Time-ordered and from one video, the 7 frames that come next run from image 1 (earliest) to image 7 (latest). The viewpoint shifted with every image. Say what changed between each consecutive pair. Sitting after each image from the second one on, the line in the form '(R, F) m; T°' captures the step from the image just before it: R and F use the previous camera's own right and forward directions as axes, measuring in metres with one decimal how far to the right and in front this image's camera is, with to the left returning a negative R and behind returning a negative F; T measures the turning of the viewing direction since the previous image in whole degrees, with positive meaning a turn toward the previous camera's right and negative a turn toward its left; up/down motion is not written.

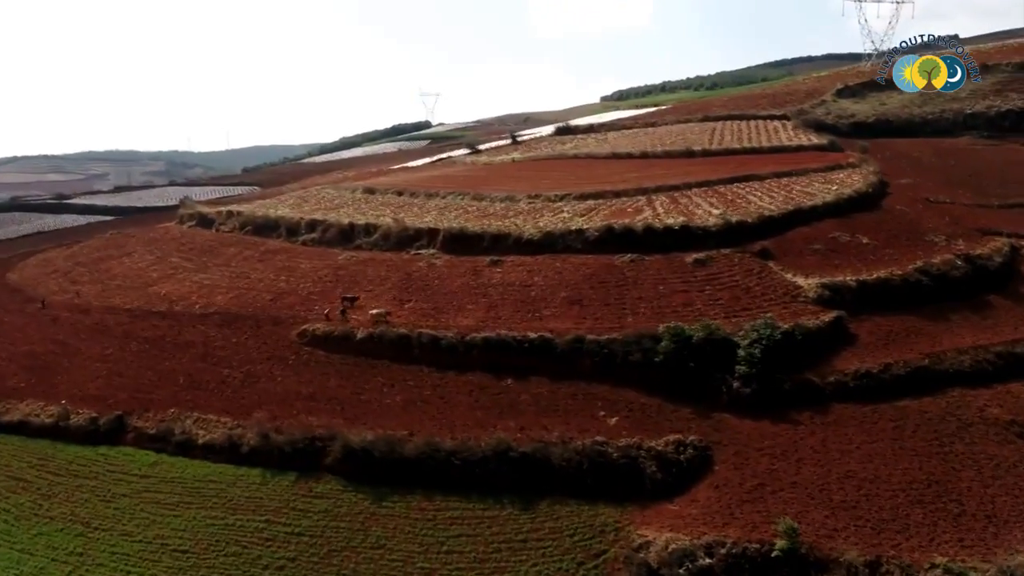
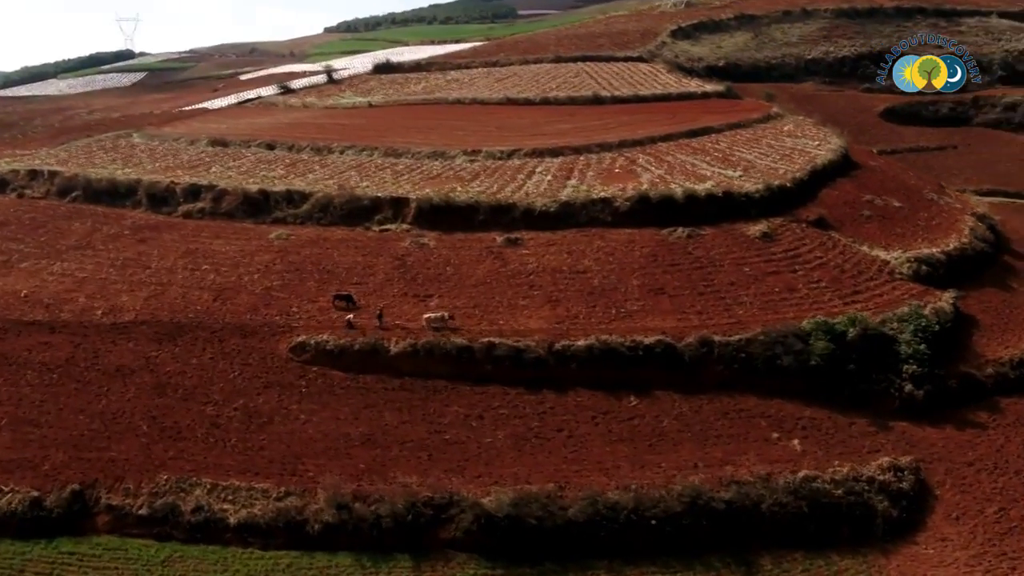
(-7.5, +6.0) m; +18°
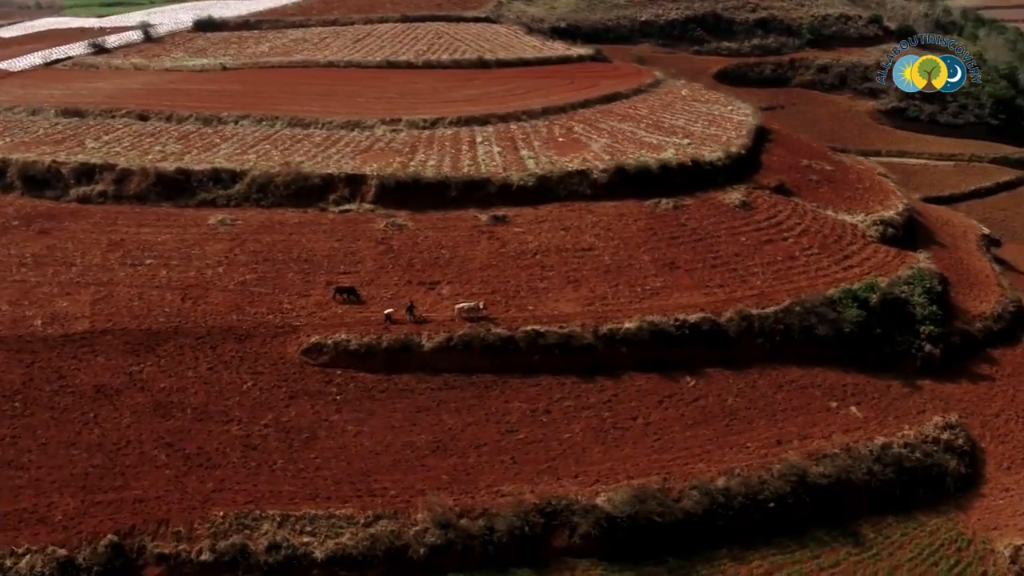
(-5.2, +1.7) m; +15°
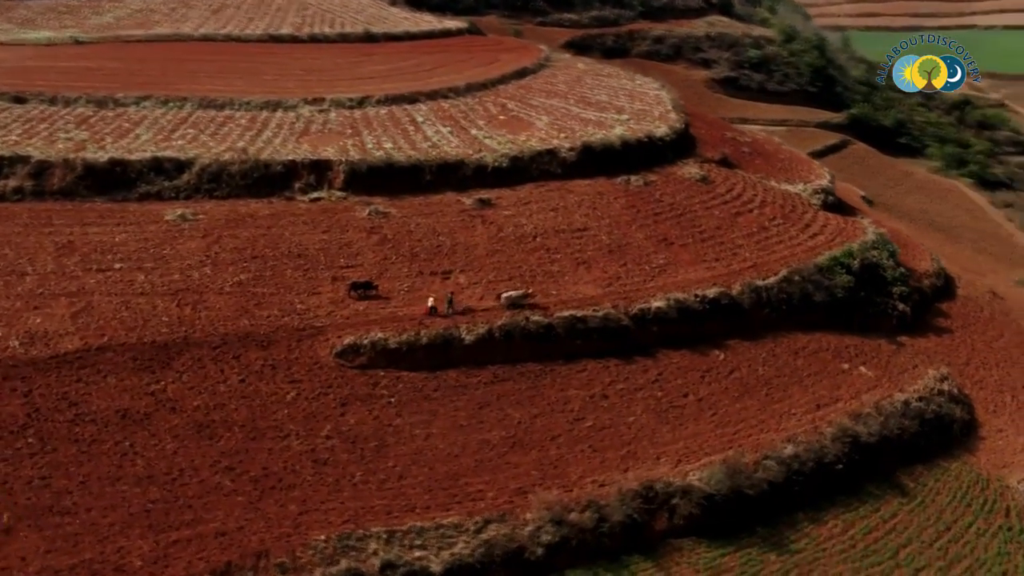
(-4.6, +0.9) m; +14°
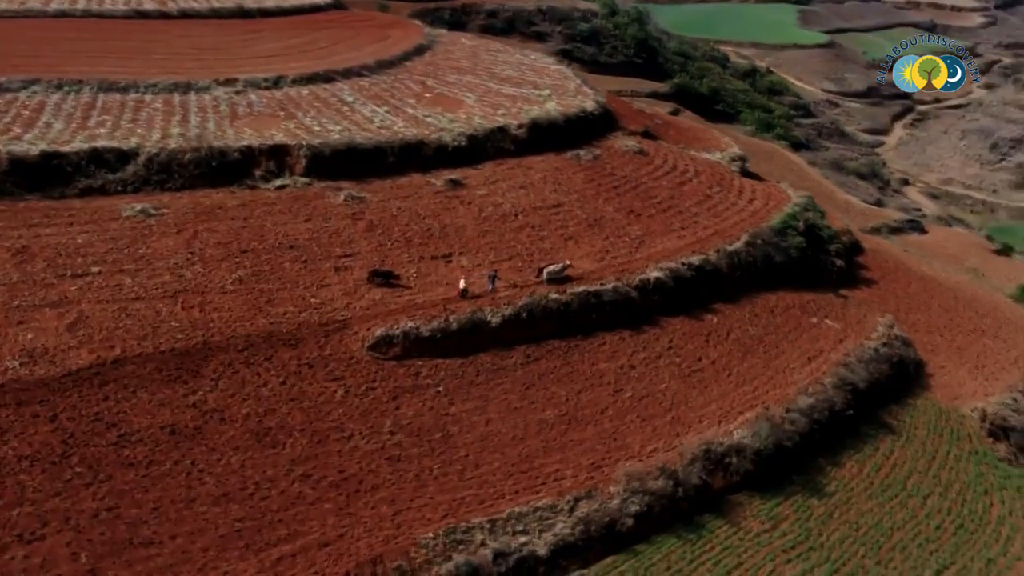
(-4.3, +0.5) m; +14°
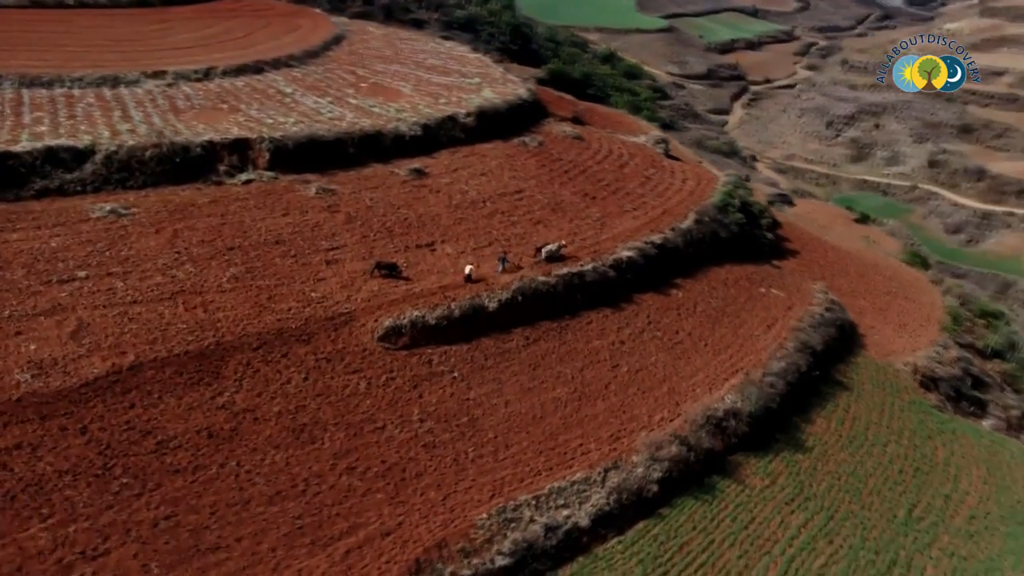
(-2.8, -0.2) m; +10°
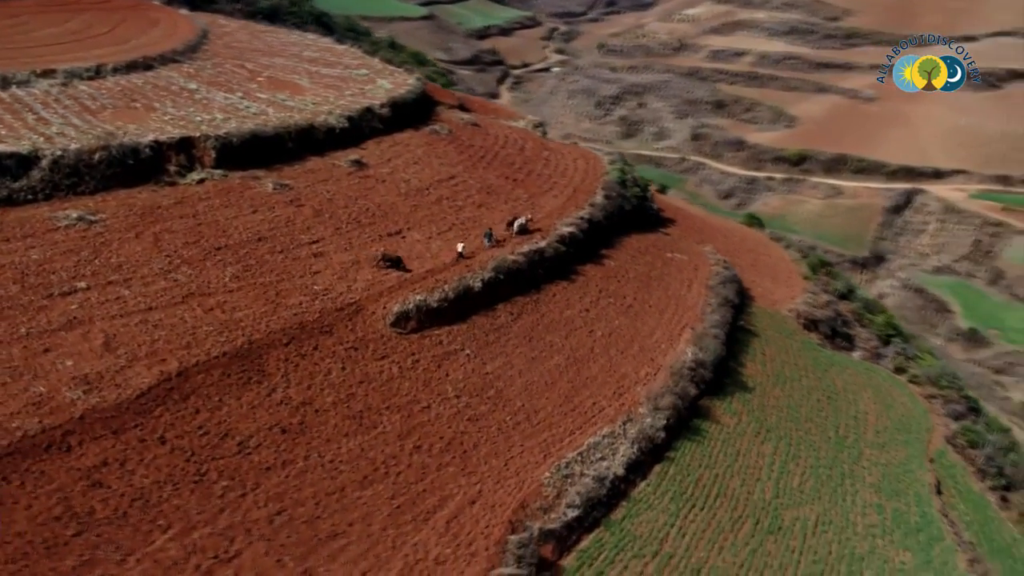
(-4.3, -0.4) m; +15°
